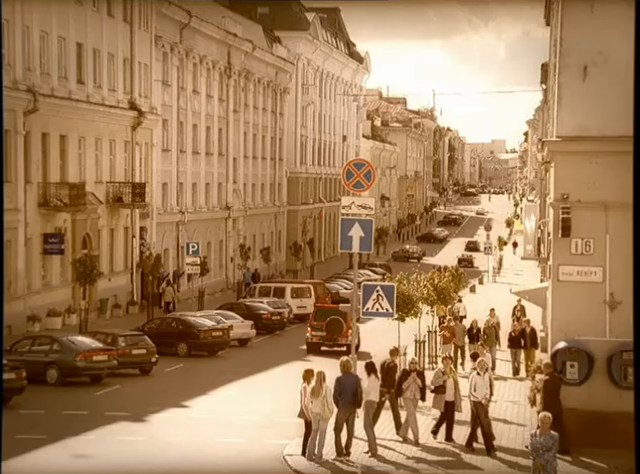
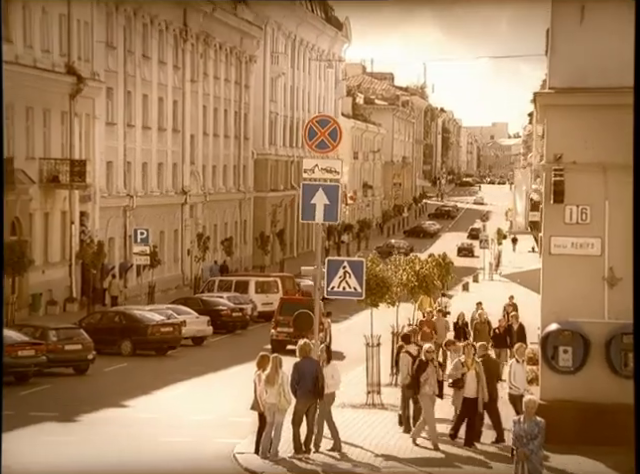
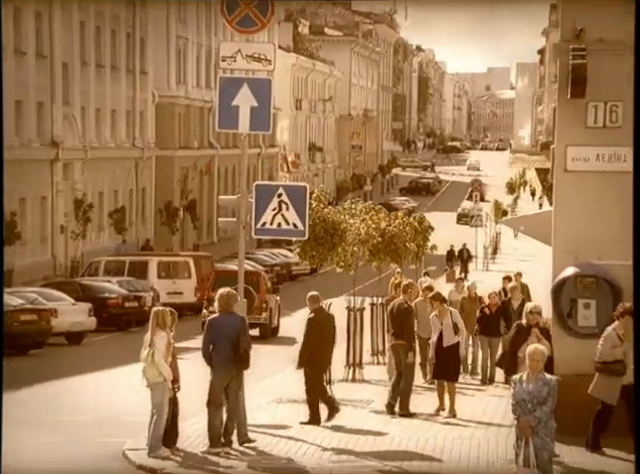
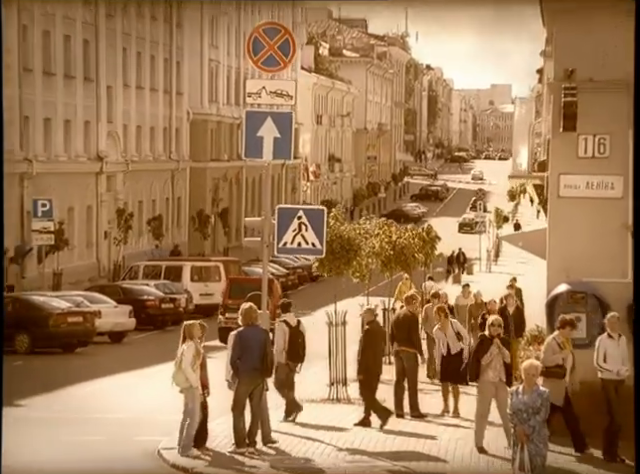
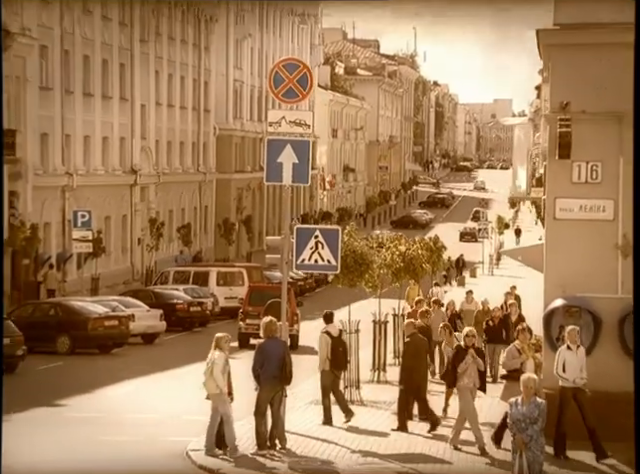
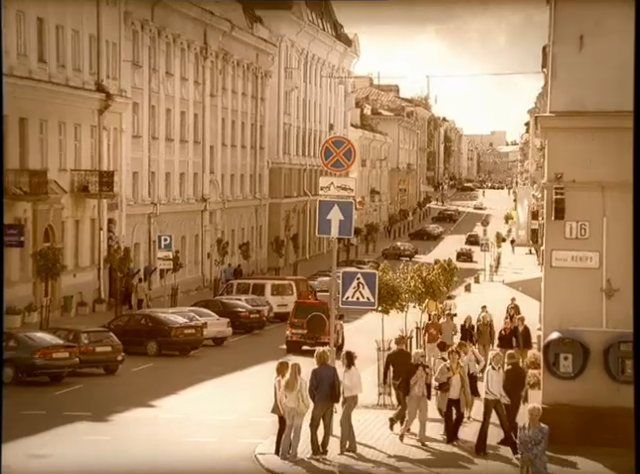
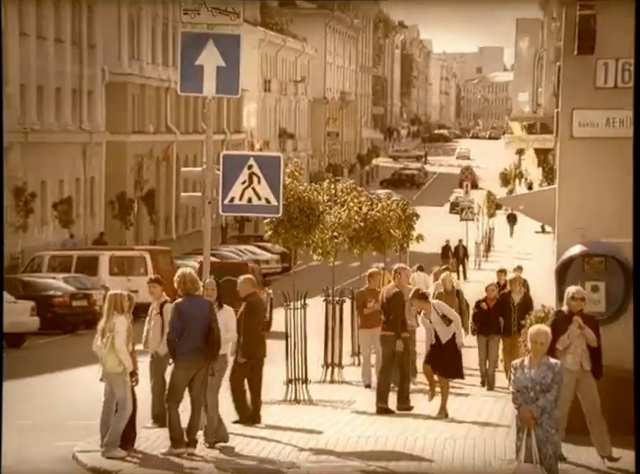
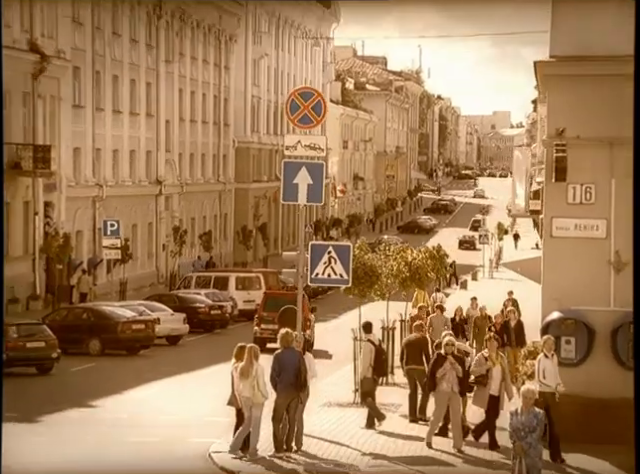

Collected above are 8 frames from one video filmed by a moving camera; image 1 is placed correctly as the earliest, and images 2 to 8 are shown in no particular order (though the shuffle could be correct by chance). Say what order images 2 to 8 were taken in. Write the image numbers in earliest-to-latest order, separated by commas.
6, 2, 8, 5, 4, 3, 7
